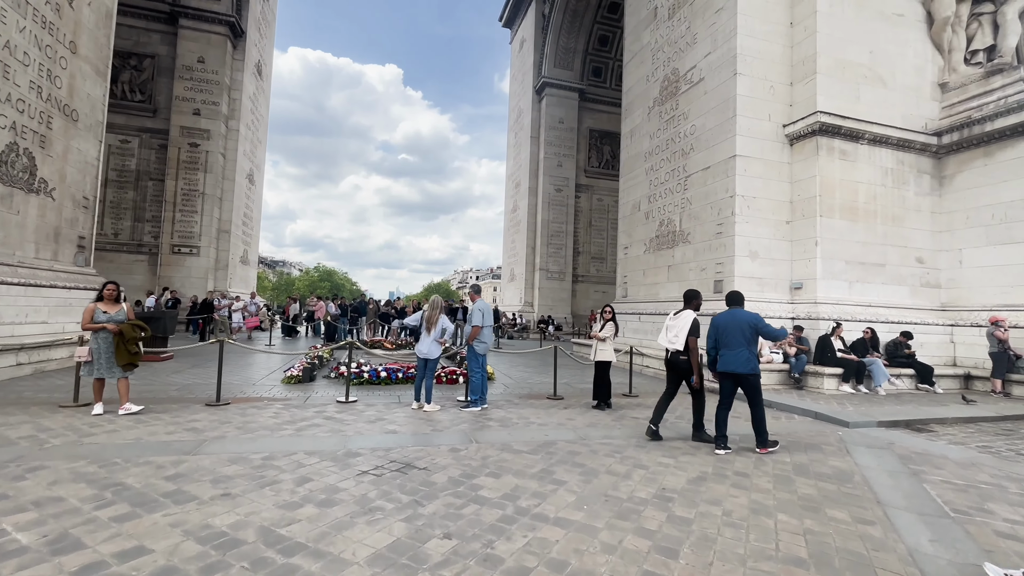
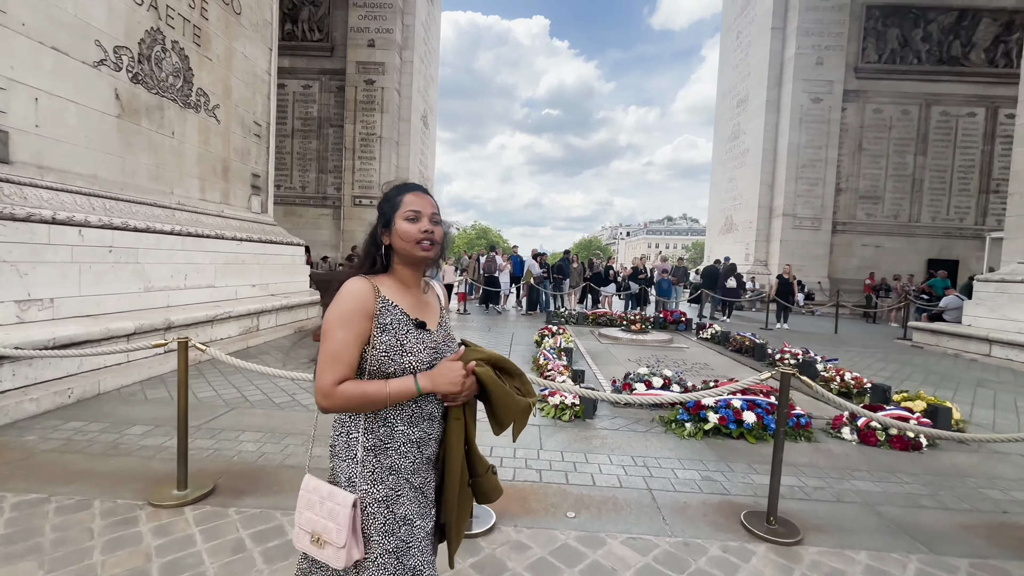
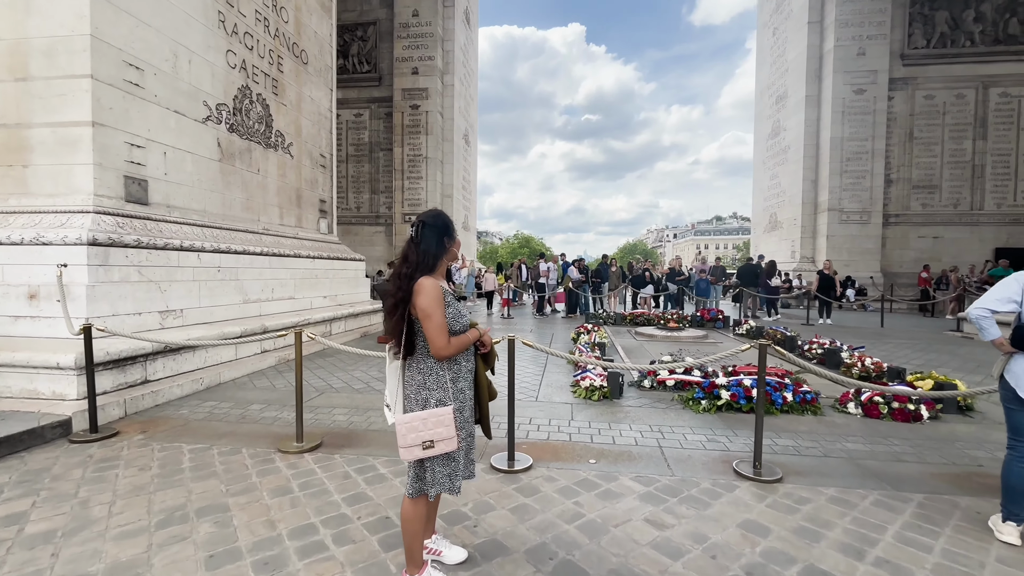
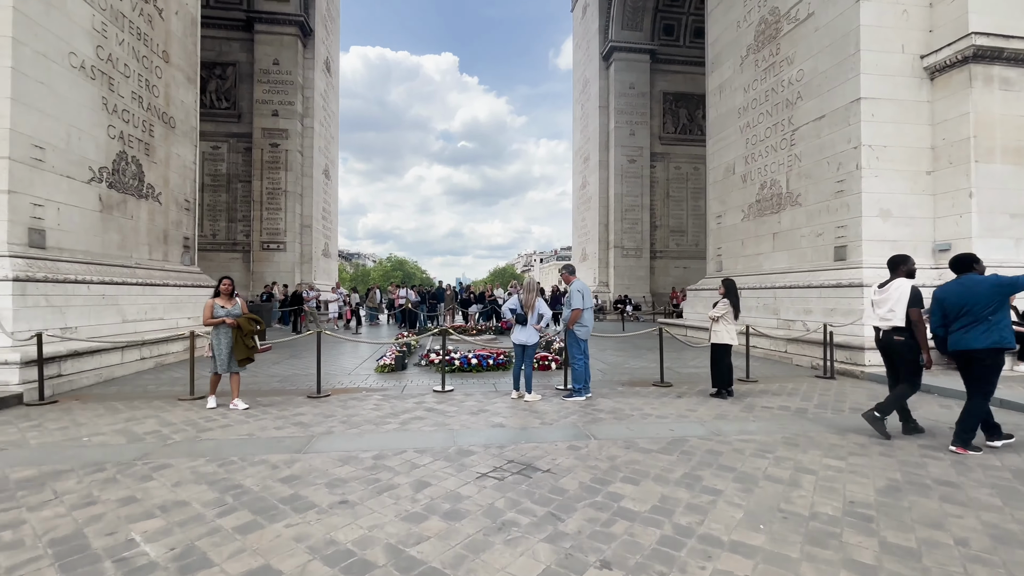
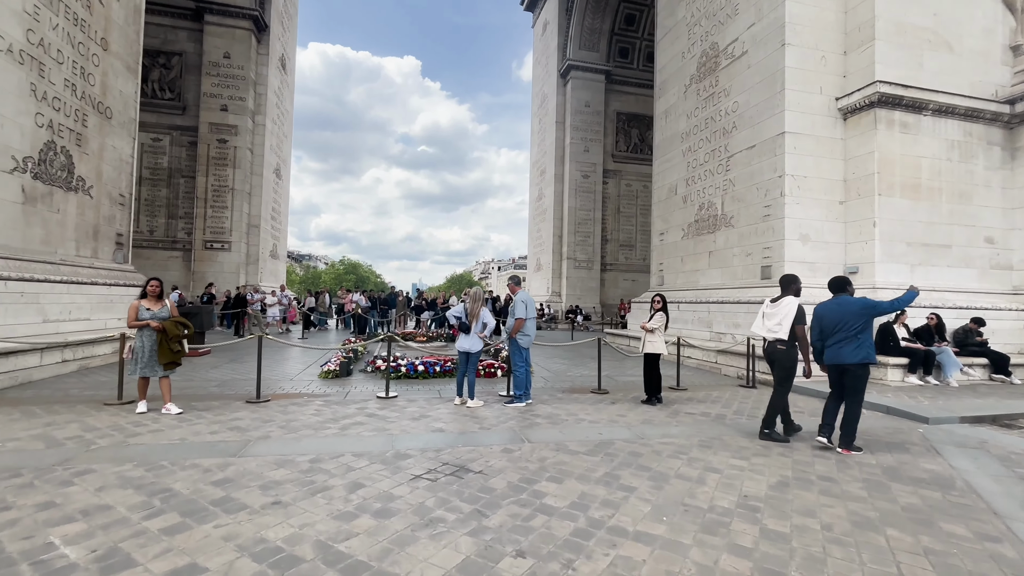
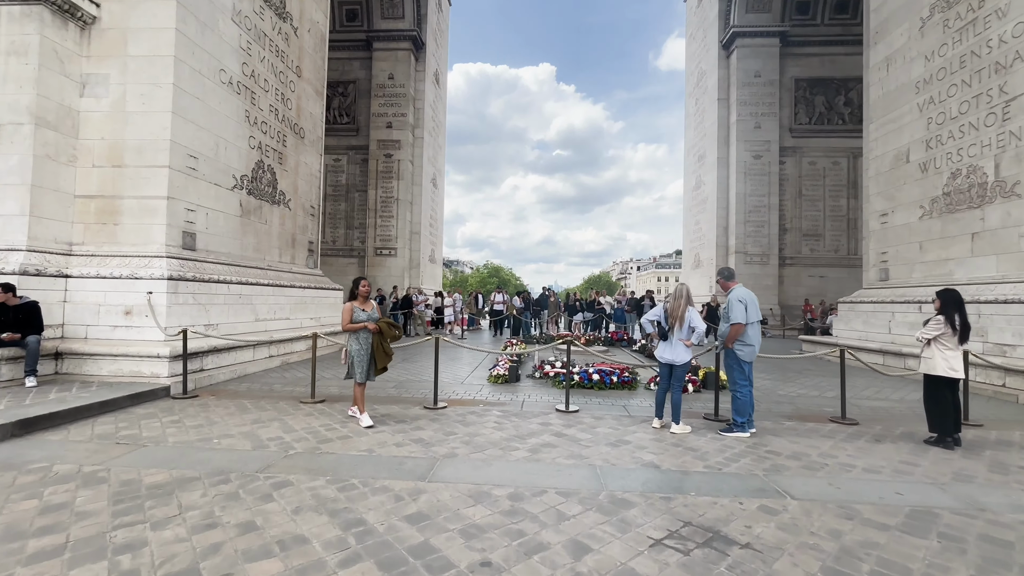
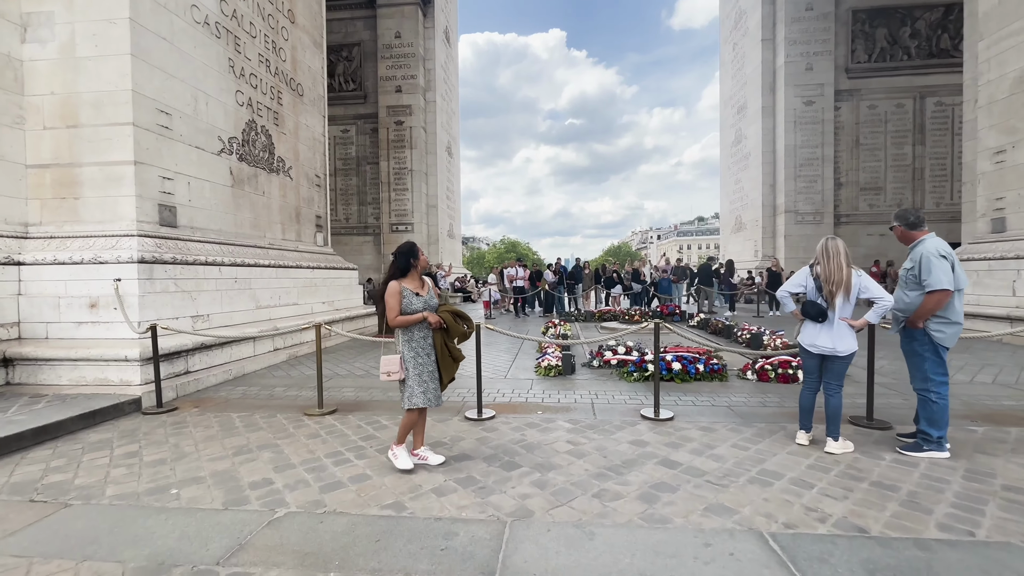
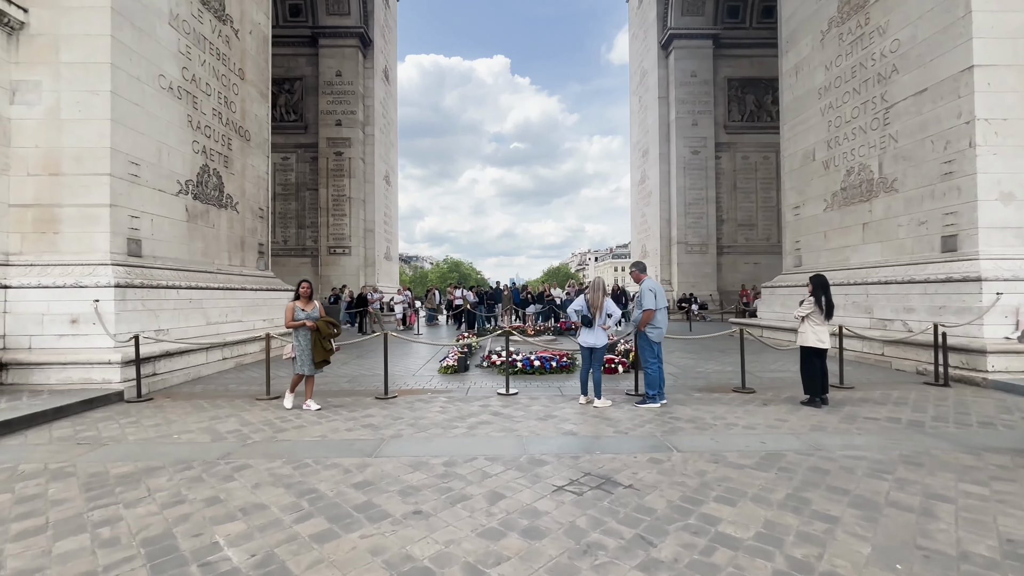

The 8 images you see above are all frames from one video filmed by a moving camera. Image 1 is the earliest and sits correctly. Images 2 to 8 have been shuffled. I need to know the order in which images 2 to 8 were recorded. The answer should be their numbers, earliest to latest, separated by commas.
5, 4, 8, 6, 7, 3, 2
